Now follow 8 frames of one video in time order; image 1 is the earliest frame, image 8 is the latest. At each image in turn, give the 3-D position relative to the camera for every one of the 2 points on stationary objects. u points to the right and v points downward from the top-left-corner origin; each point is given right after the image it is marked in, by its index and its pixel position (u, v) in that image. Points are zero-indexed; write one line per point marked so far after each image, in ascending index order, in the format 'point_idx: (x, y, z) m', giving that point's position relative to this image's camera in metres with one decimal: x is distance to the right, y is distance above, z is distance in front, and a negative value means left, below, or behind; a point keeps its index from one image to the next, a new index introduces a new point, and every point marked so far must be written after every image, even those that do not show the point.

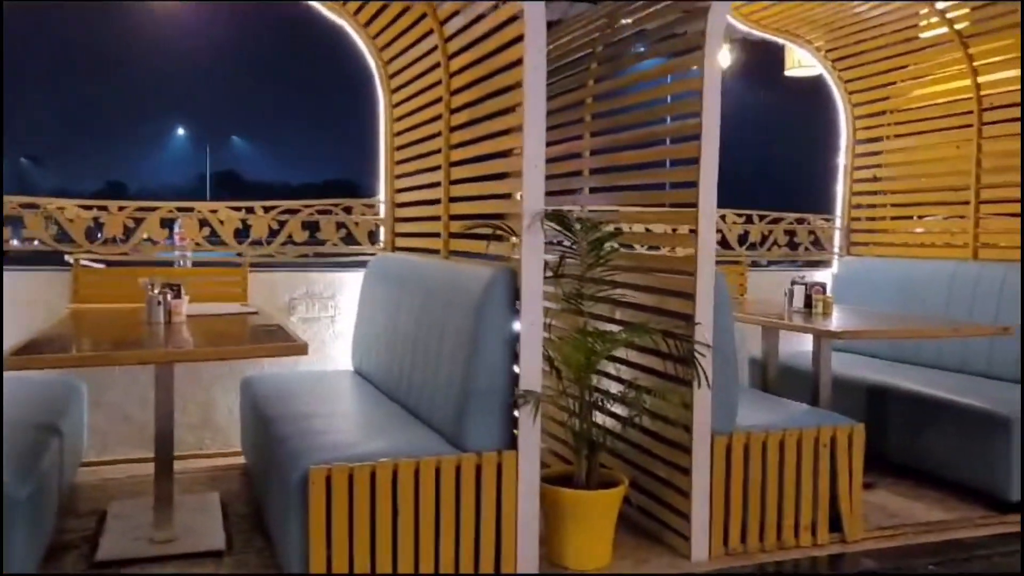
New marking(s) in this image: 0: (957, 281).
0: (+2.2, 0.0, +4.3) m
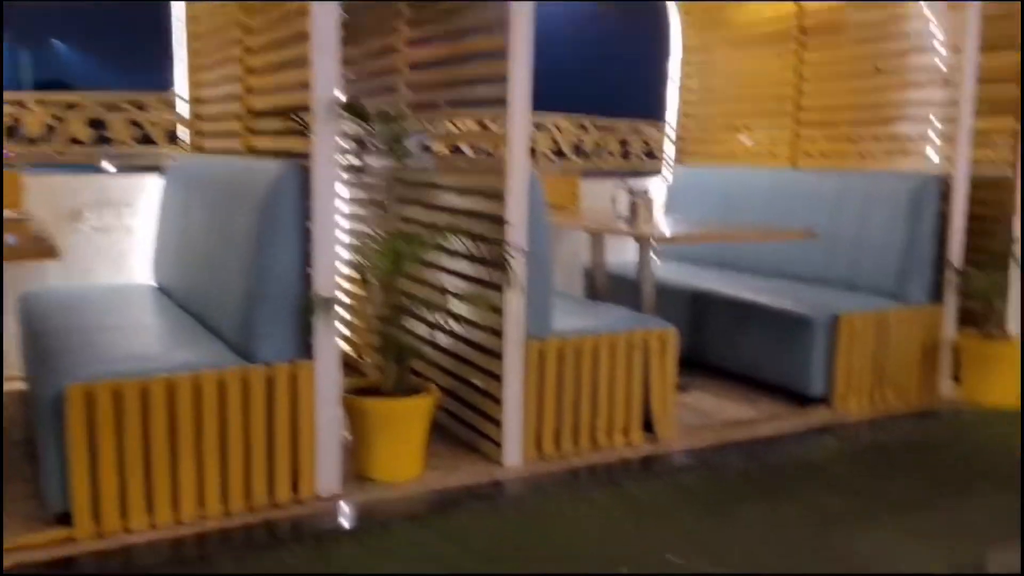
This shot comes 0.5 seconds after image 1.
0: (+1.3, +0.5, +4.4) m
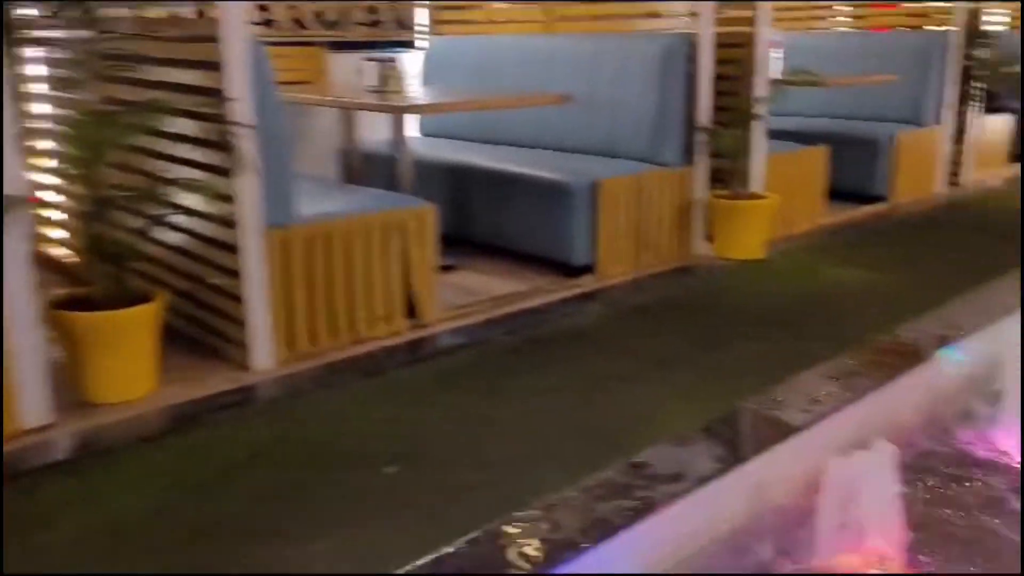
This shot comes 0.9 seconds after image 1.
0: (+0.1, +1.1, +4.2) m
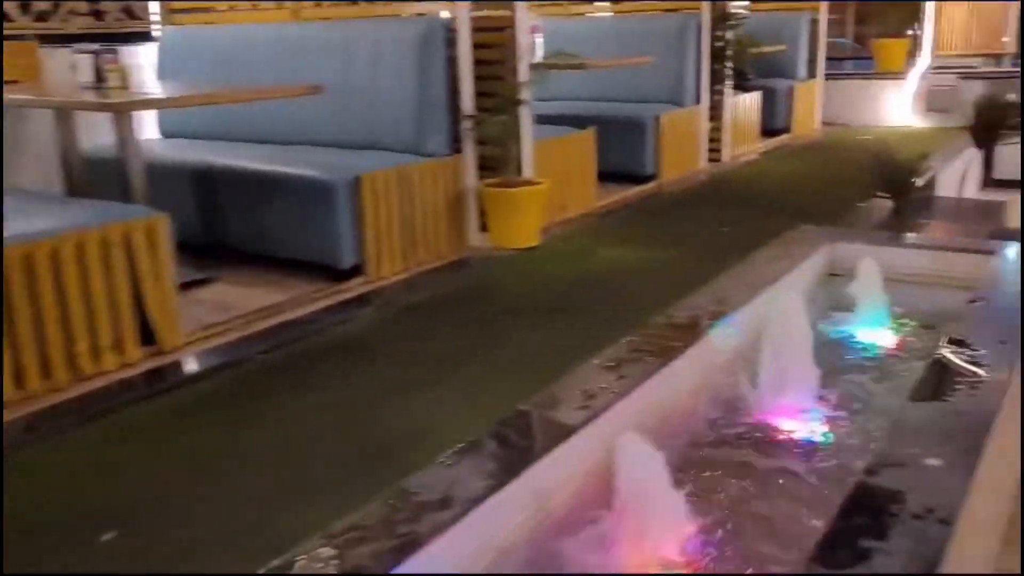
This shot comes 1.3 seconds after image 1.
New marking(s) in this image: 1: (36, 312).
0: (-1.0, +1.1, +3.9) m
1: (-1.3, -0.1, +2.3) m
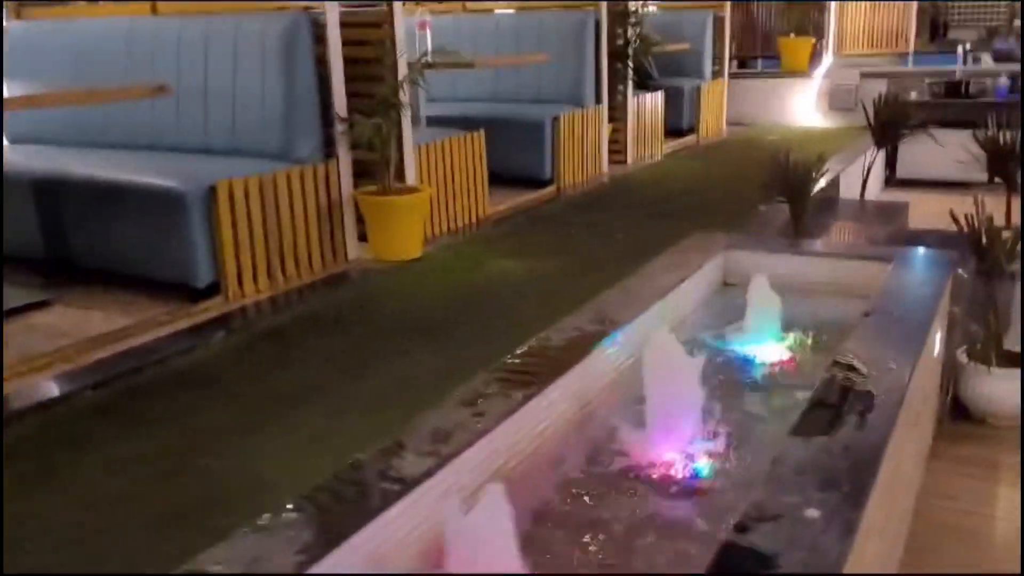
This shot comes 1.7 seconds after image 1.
0: (-1.5, +1.0, +3.5) m
1: (-1.6, -0.1, +2.0) m
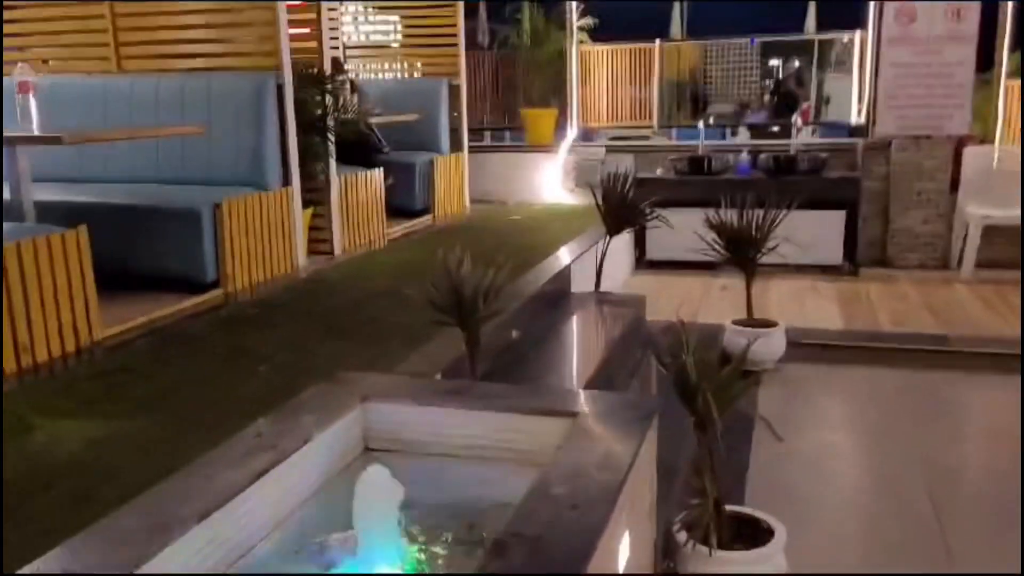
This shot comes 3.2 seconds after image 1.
0: (-2.8, +0.5, +2.1) m
1: (-2.5, -0.6, +0.5) m
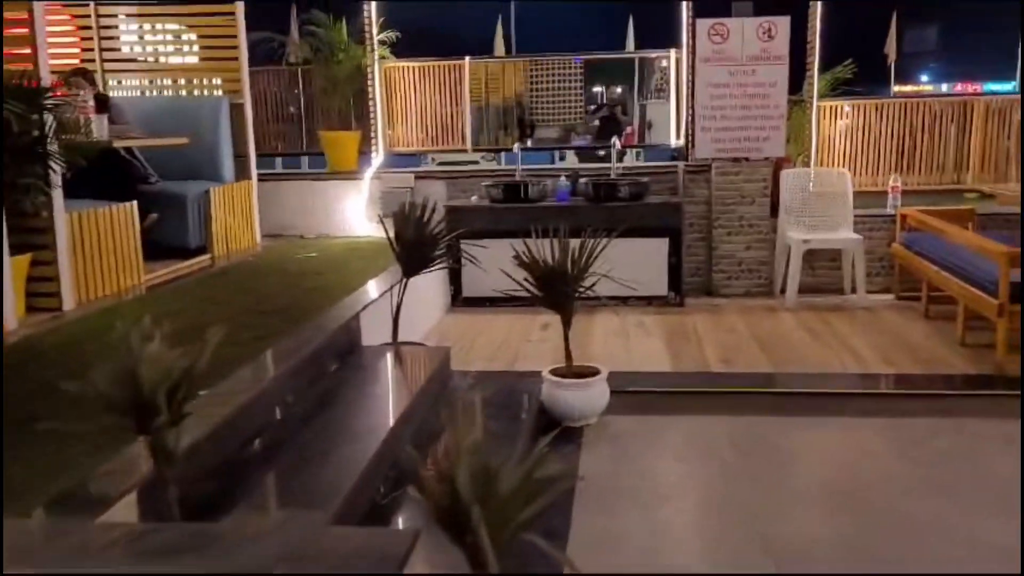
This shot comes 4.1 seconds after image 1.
0: (-3.3, +0.2, +0.9) m
1: (-2.7, -0.8, -0.7) m
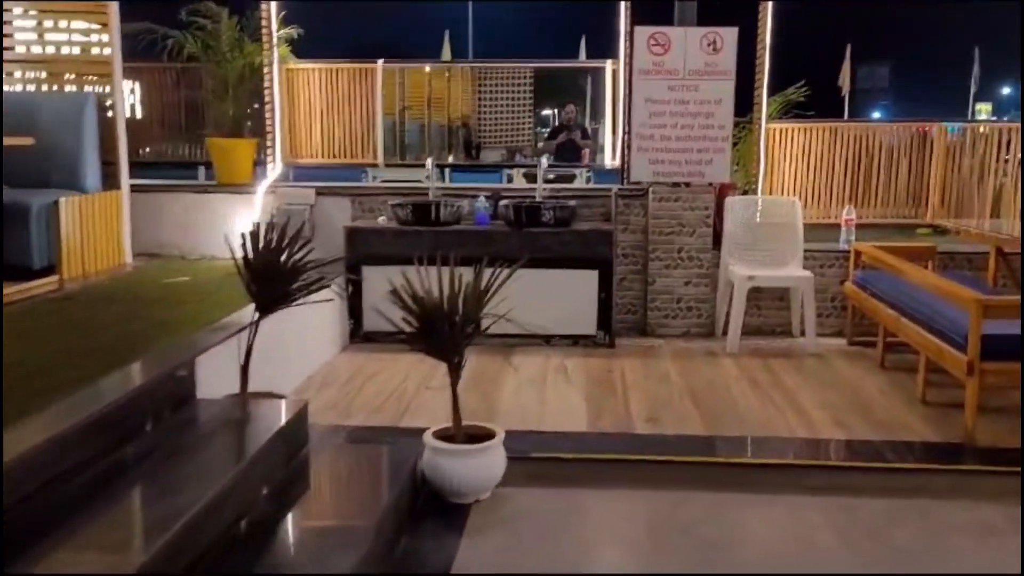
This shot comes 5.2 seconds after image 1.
0: (-3.6, +0.2, 0.0) m
1: (-2.9, -0.7, -1.6) m
